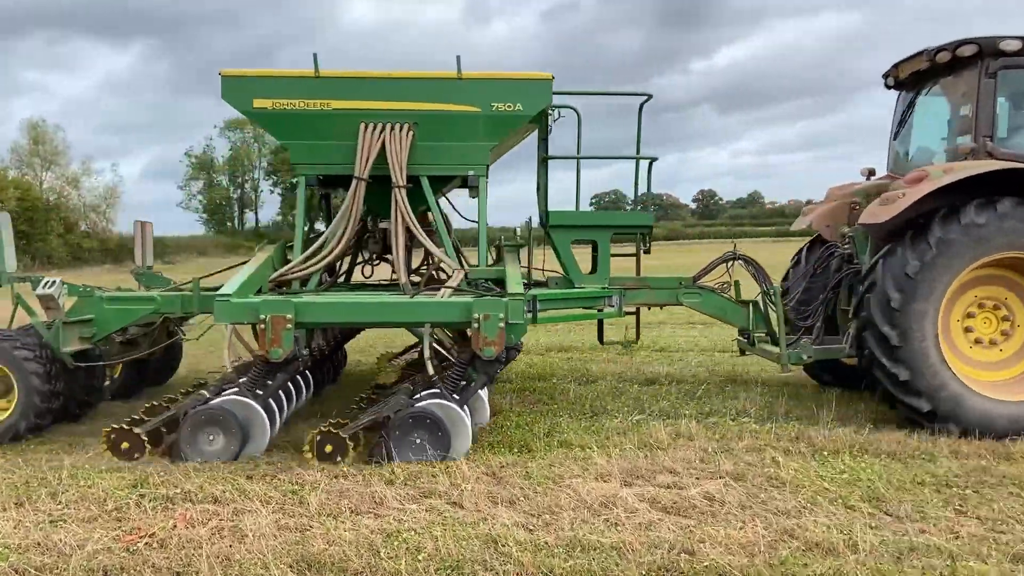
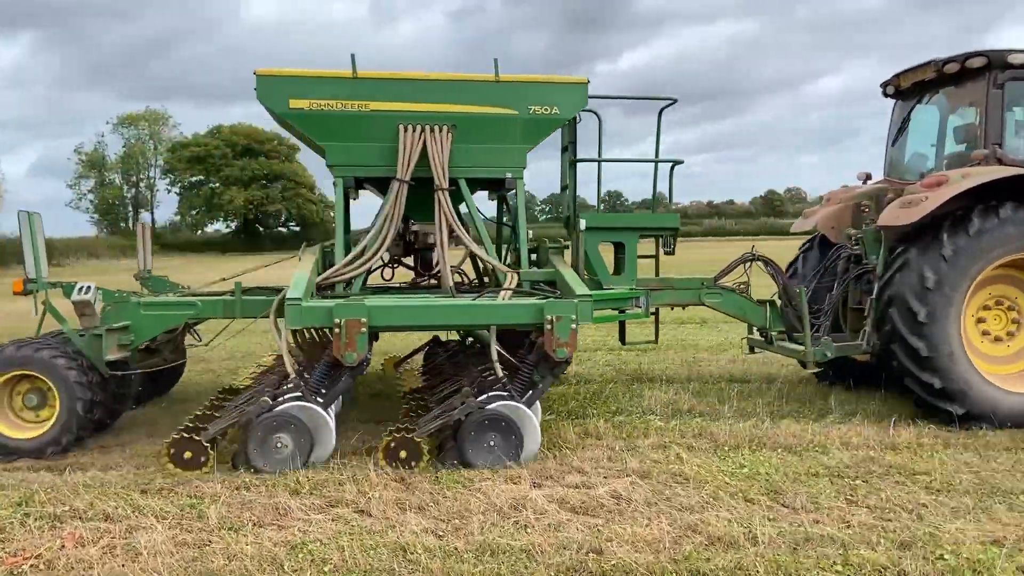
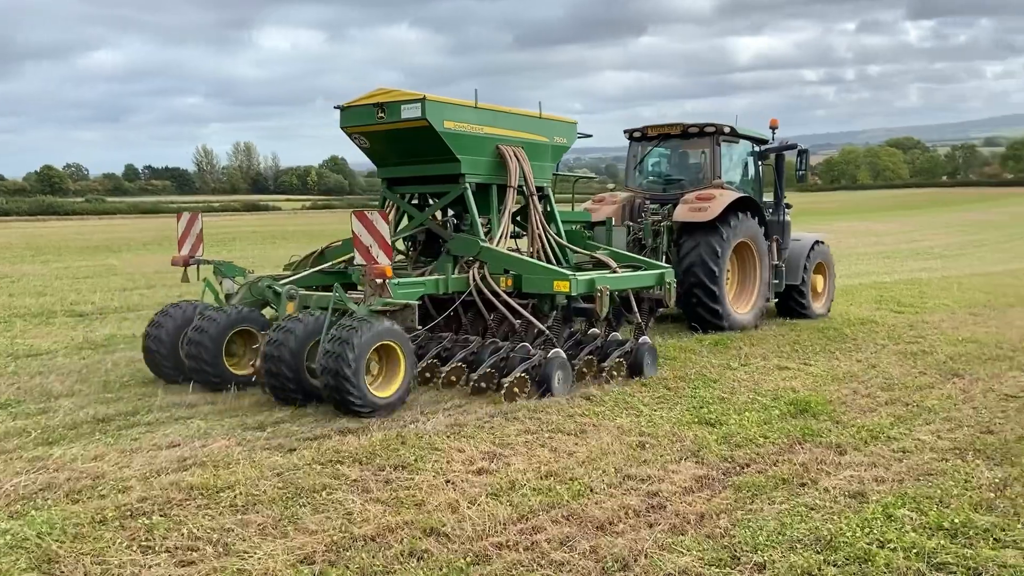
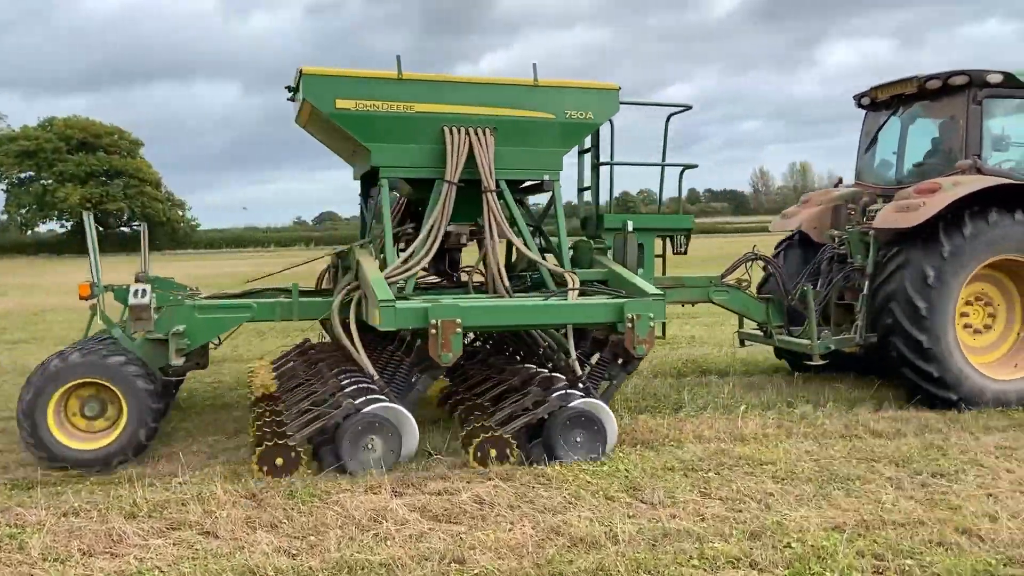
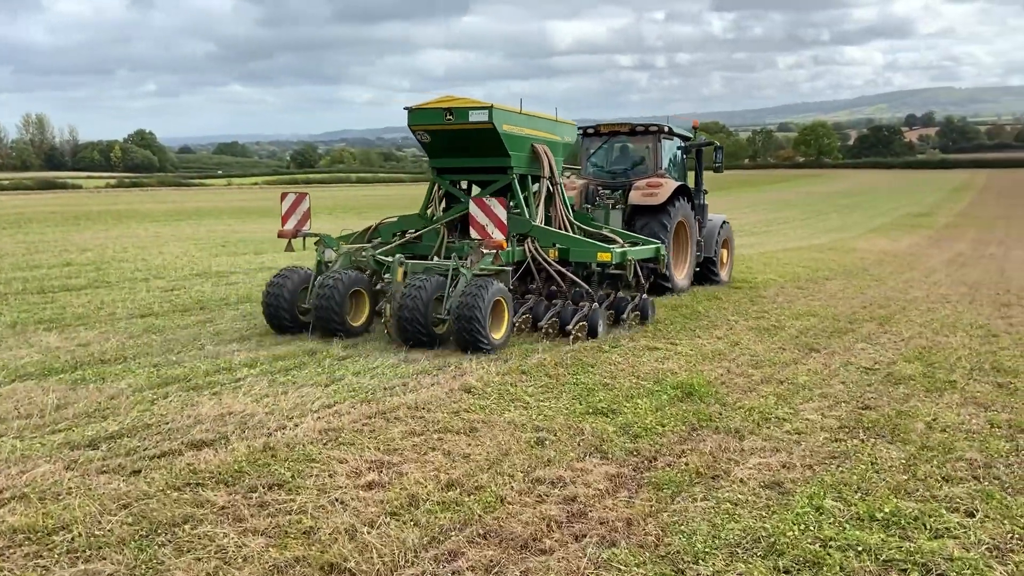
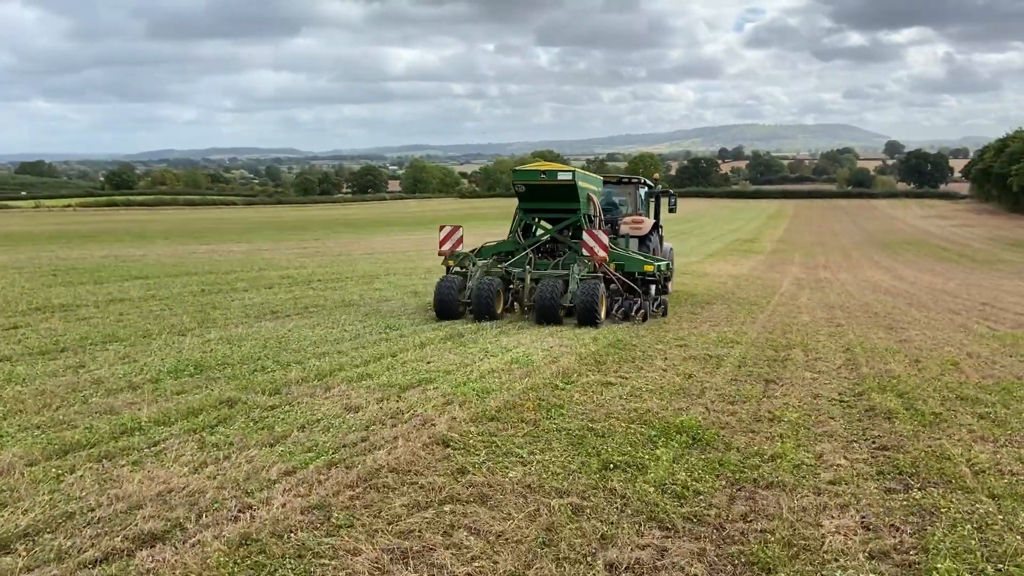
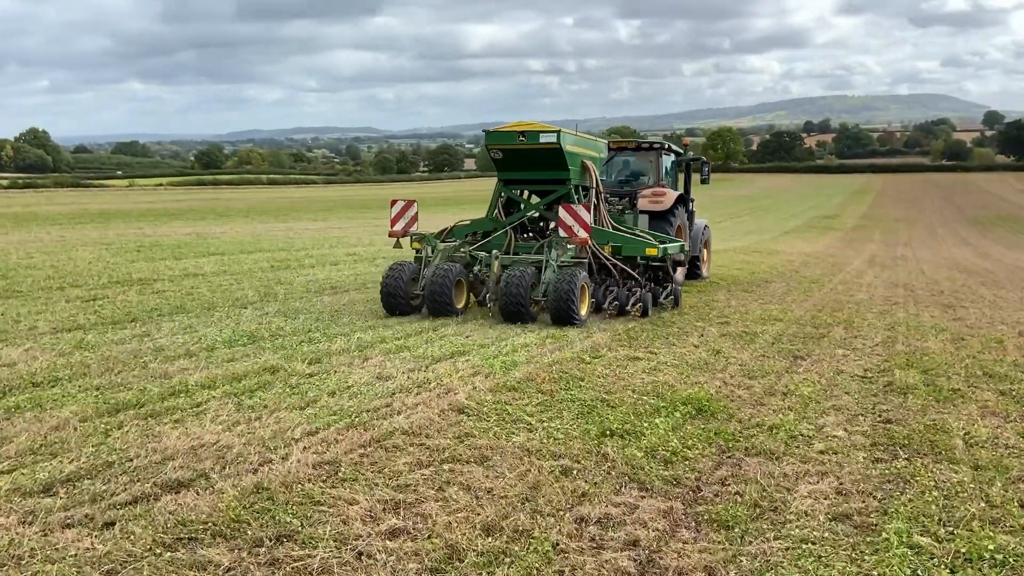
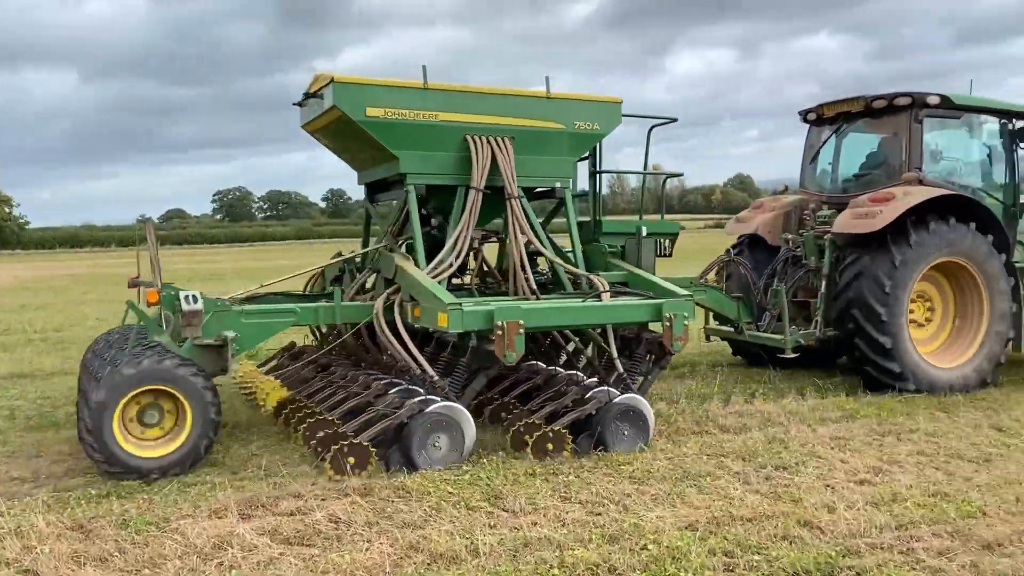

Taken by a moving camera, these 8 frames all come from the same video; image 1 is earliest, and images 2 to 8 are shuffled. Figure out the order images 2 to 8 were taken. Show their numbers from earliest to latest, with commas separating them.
2, 4, 8, 3, 5, 7, 6
